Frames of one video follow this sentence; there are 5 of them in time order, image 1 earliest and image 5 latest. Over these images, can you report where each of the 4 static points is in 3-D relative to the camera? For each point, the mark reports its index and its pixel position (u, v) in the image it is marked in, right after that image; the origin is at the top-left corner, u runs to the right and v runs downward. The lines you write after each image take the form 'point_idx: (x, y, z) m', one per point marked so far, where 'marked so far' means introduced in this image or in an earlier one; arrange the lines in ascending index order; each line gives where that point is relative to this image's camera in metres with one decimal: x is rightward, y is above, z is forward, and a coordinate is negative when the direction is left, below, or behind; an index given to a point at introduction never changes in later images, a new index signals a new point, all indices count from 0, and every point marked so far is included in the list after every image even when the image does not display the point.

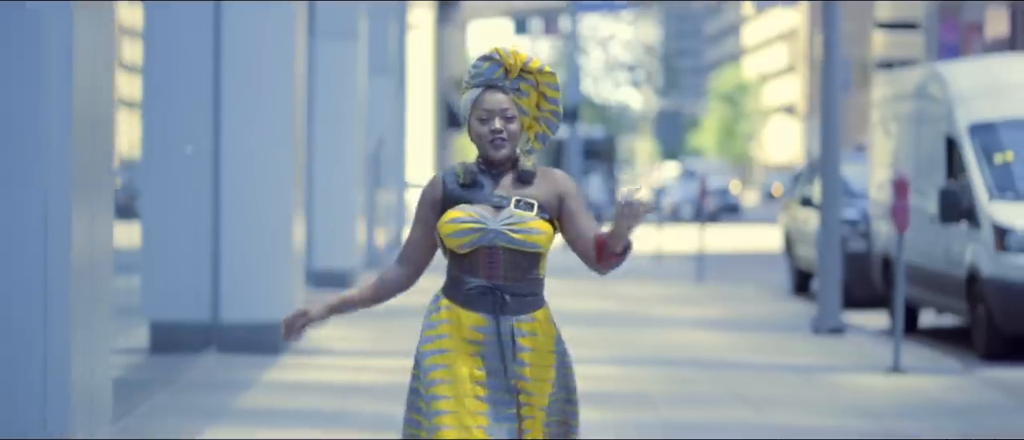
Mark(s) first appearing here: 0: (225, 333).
0: (-2.1, -0.8, +14.0) m
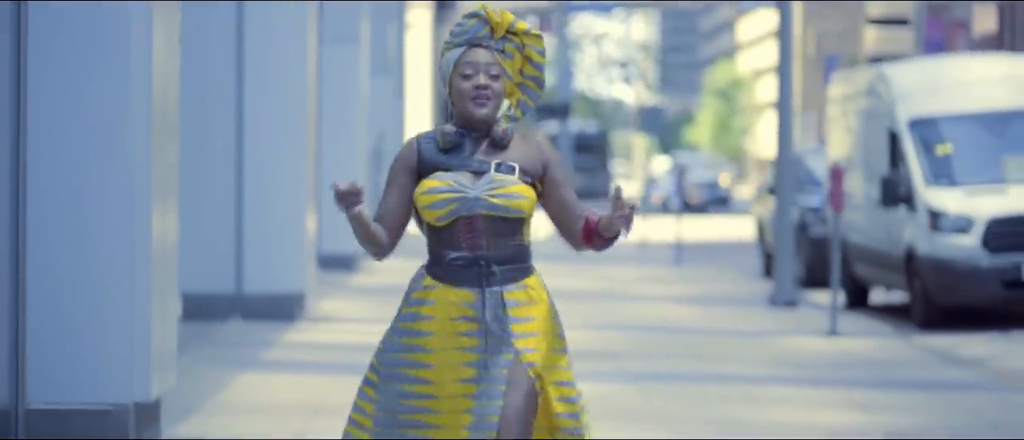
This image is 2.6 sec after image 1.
0: (-2.2, -0.7, +15.9) m
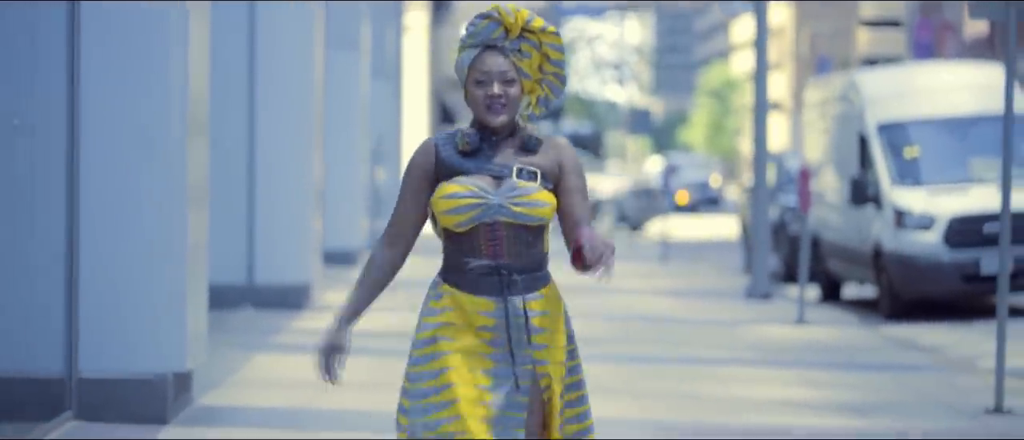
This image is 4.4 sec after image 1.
0: (-2.3, -0.6, +17.1) m
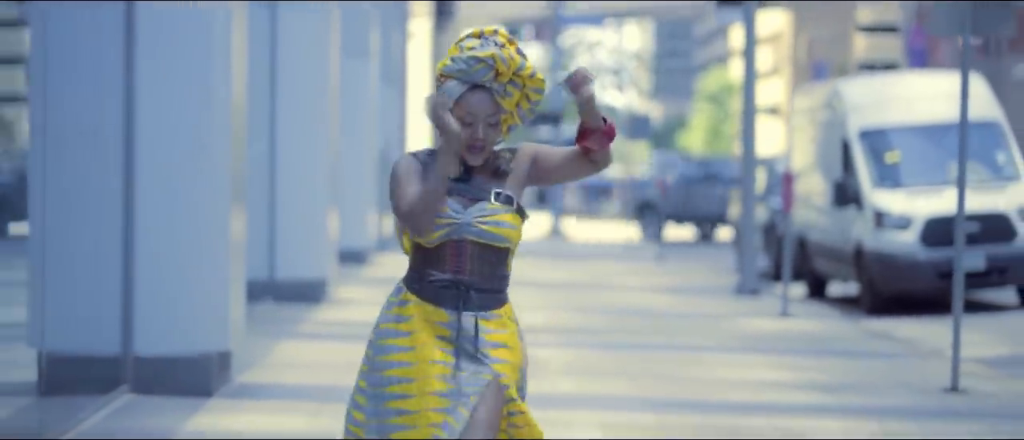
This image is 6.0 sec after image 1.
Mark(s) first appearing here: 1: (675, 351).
0: (-2.3, -0.6, +18.3) m
1: (+1.3, -1.0, +14.7) m
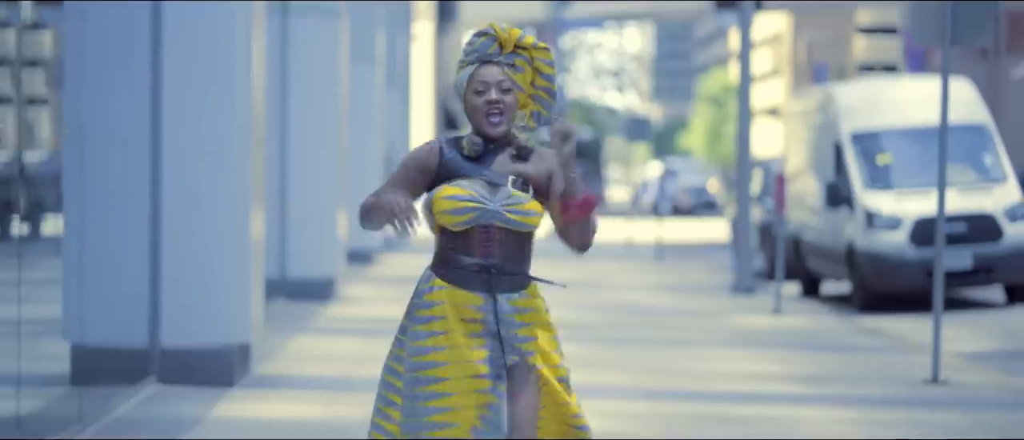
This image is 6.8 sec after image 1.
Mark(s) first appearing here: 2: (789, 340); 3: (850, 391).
0: (-2.2, -0.6, +18.9) m
1: (+1.3, -1.0, +15.3) m
2: (+2.4, -1.0, +16.2) m
3: (+2.3, -1.2, +12.7) m
